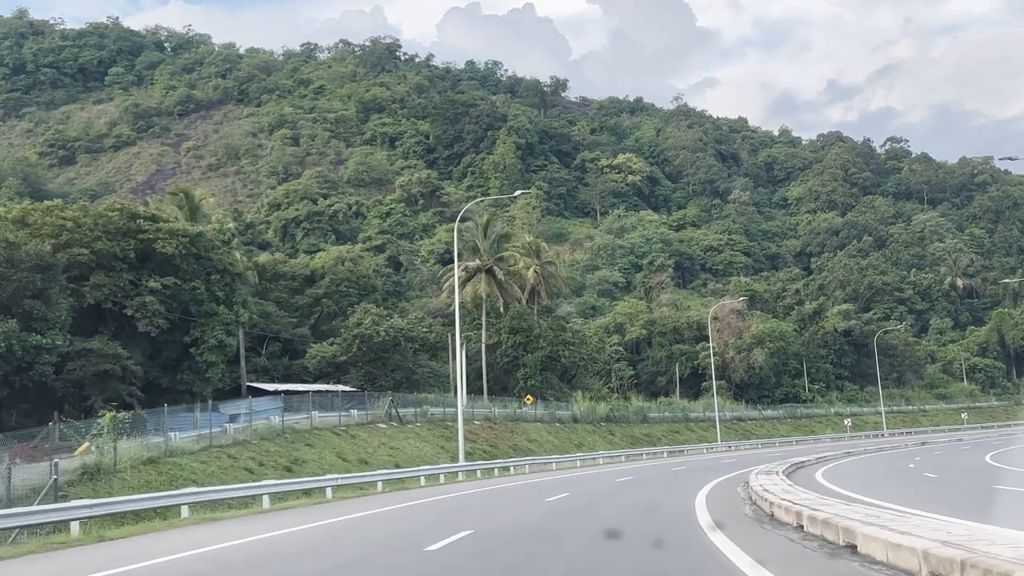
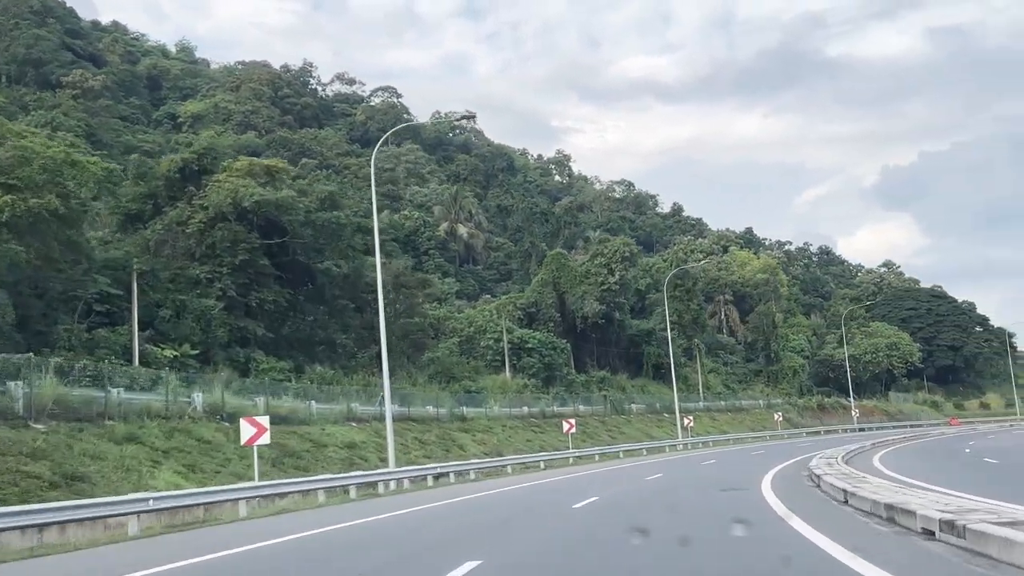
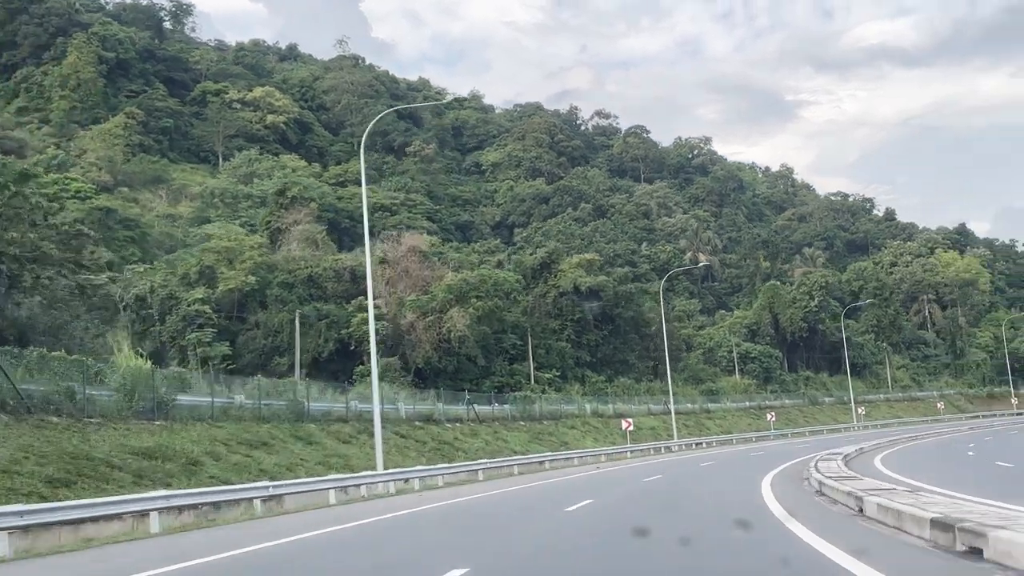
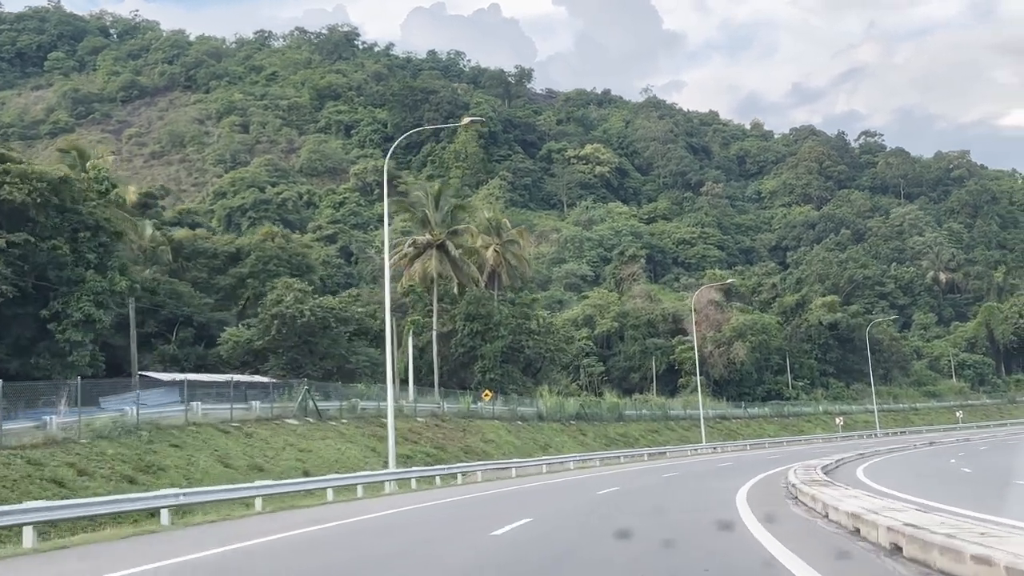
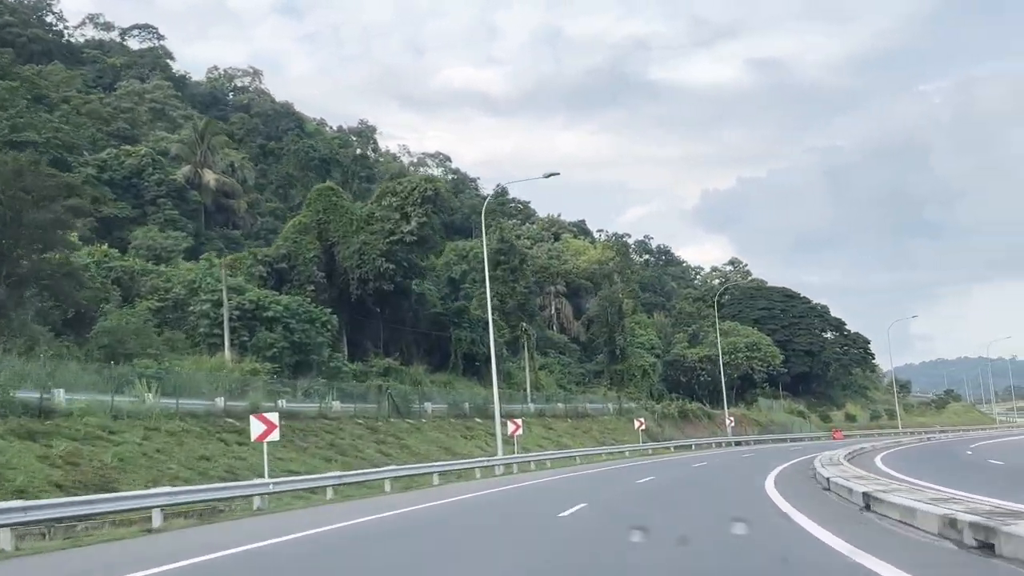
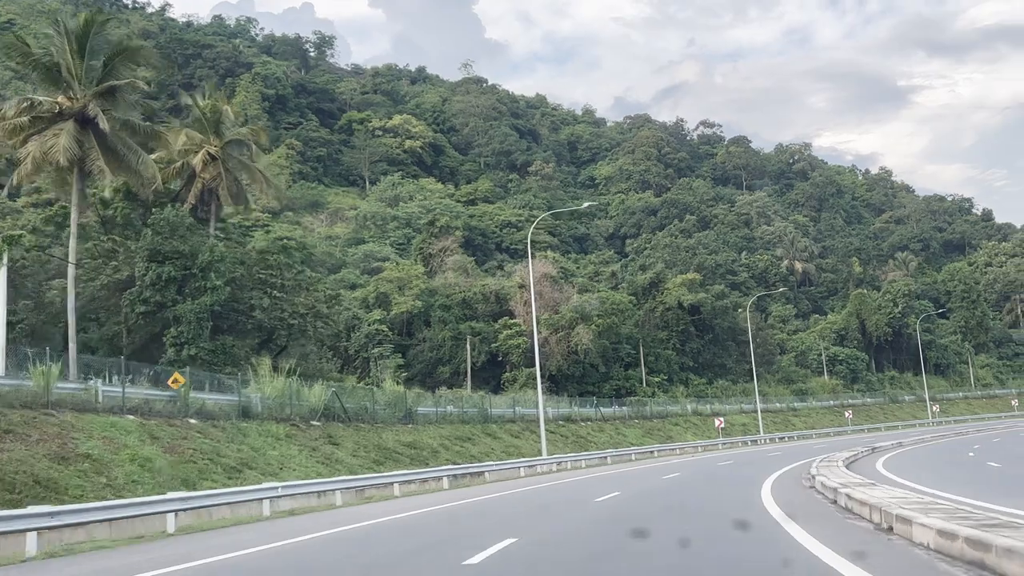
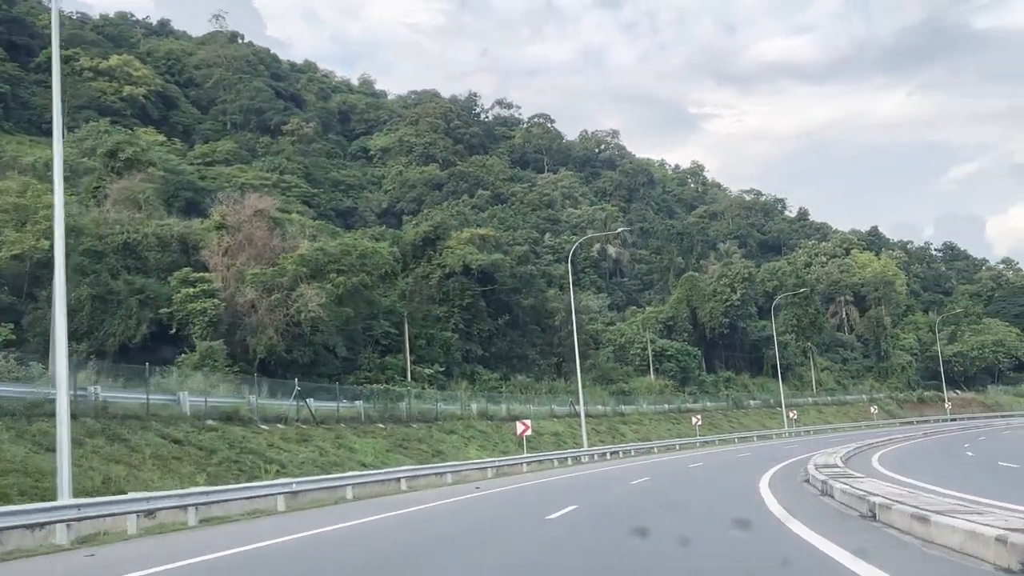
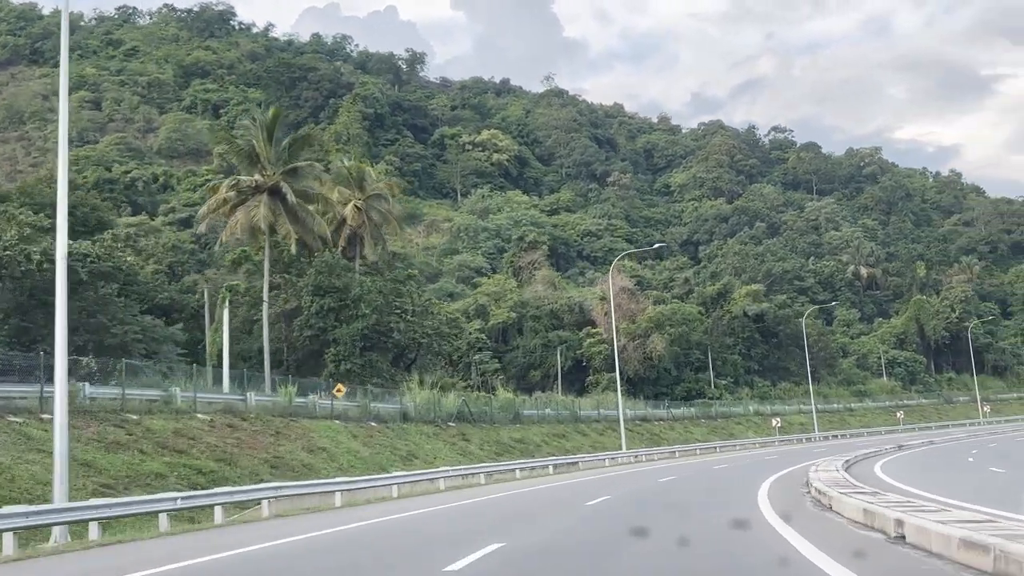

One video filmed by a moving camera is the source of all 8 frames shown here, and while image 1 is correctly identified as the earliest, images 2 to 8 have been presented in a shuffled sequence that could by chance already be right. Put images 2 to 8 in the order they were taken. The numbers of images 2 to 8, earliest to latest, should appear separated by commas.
4, 8, 6, 3, 7, 2, 5
